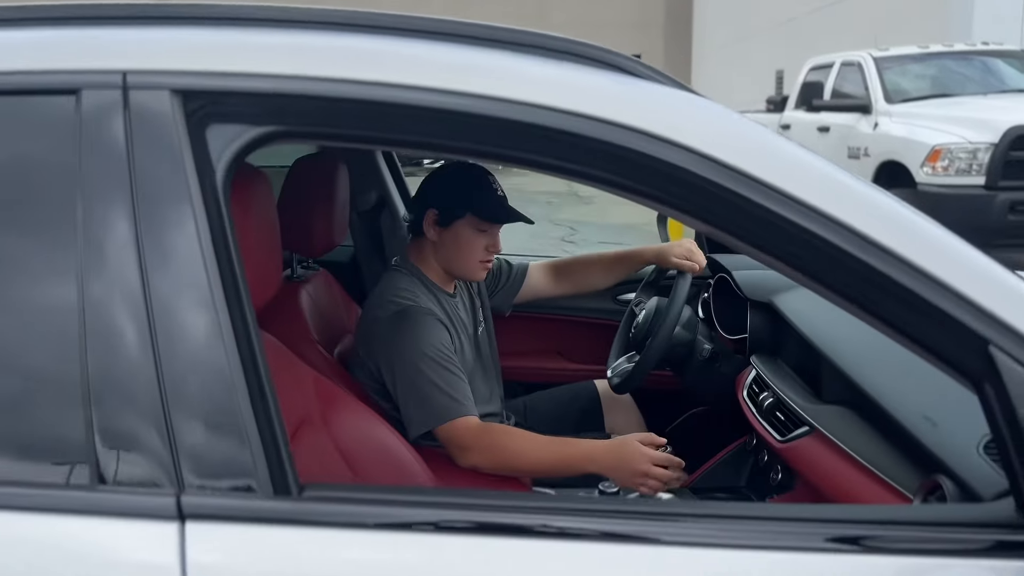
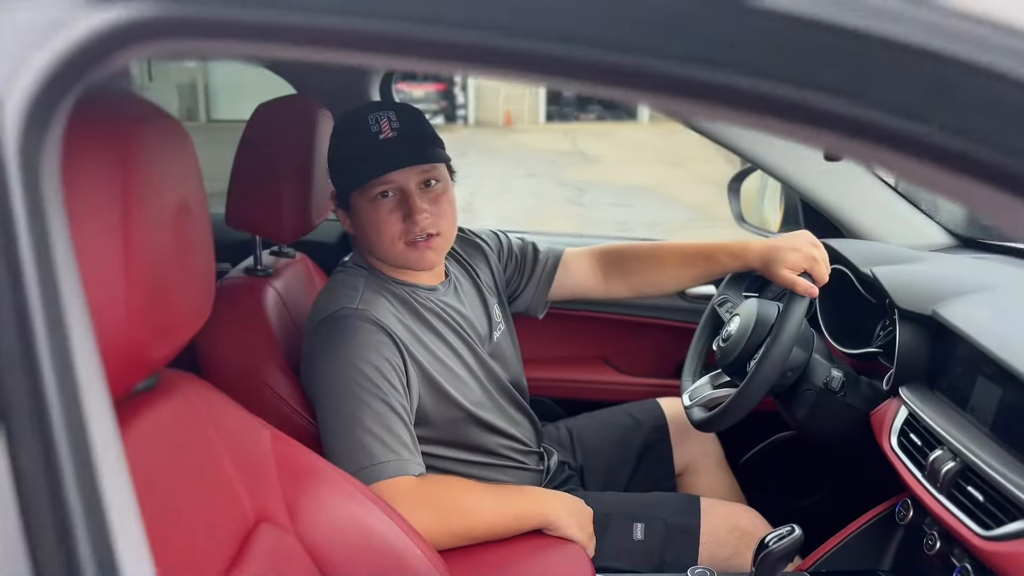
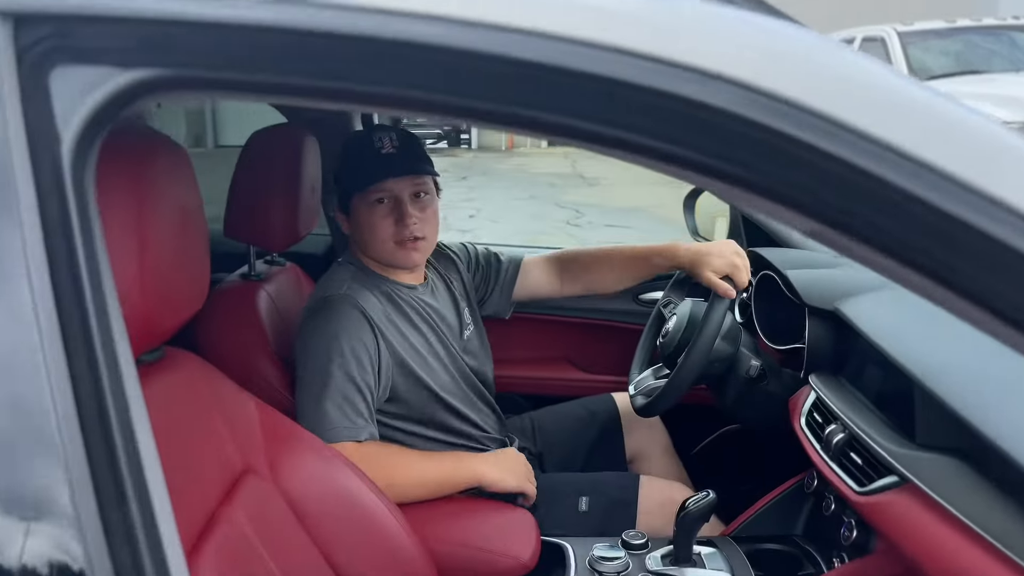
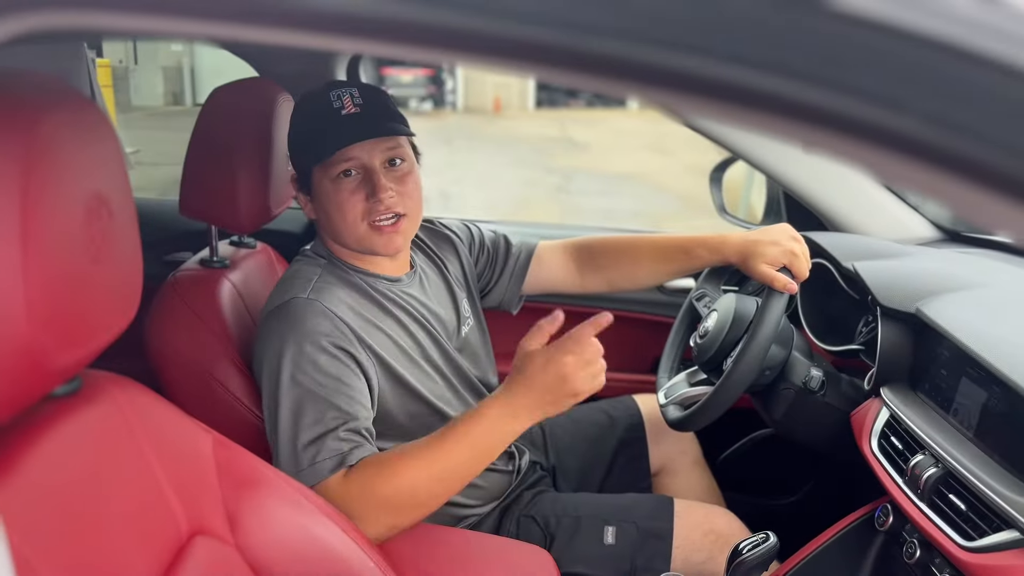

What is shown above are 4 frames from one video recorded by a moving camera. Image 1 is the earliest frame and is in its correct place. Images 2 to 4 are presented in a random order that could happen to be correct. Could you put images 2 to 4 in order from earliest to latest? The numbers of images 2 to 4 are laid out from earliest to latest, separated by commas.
3, 2, 4
